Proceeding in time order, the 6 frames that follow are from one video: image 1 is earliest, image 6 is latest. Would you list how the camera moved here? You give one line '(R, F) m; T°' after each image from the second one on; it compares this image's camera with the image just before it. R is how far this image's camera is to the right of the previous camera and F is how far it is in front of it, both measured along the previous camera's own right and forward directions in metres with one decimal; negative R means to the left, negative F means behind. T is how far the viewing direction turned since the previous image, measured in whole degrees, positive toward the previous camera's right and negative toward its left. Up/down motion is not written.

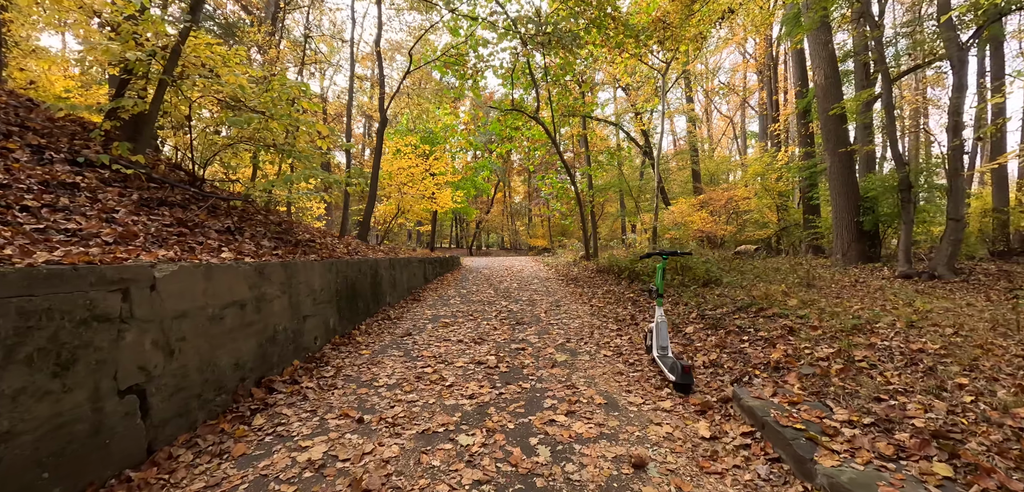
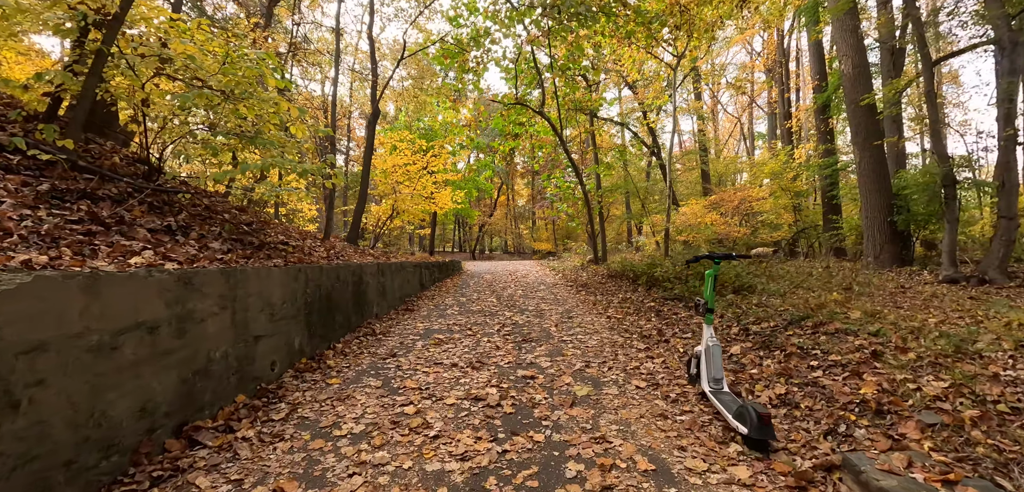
(0.0, +1.1) m; 0°
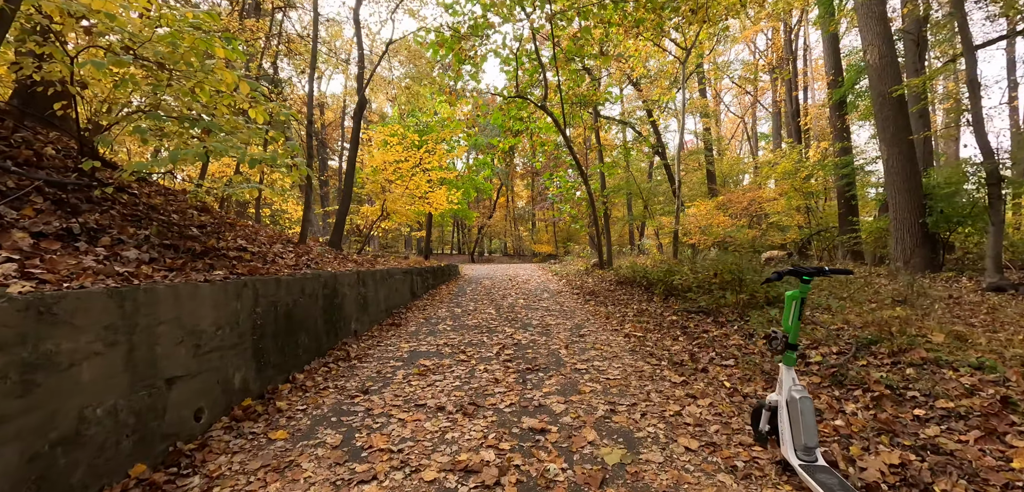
(0.0, +1.1) m; 0°
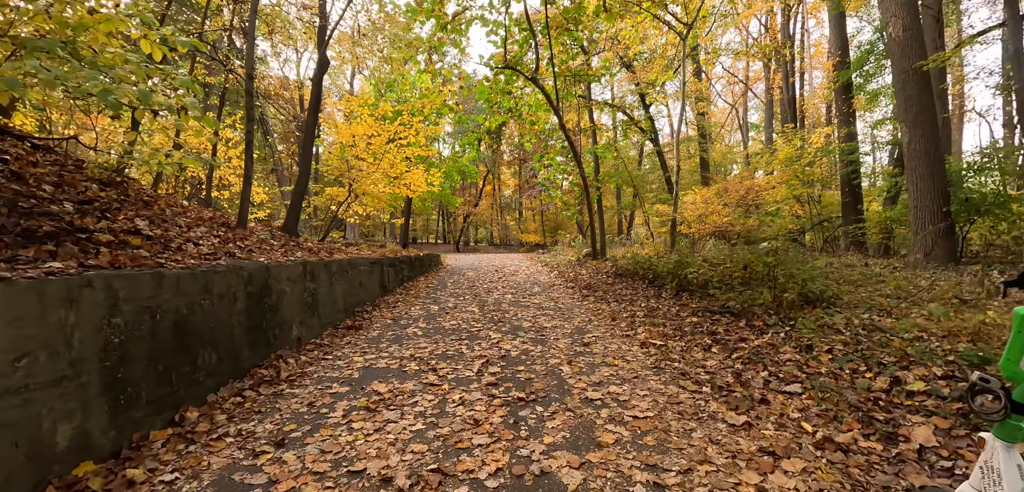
(0.0, +1.3) m; +2°
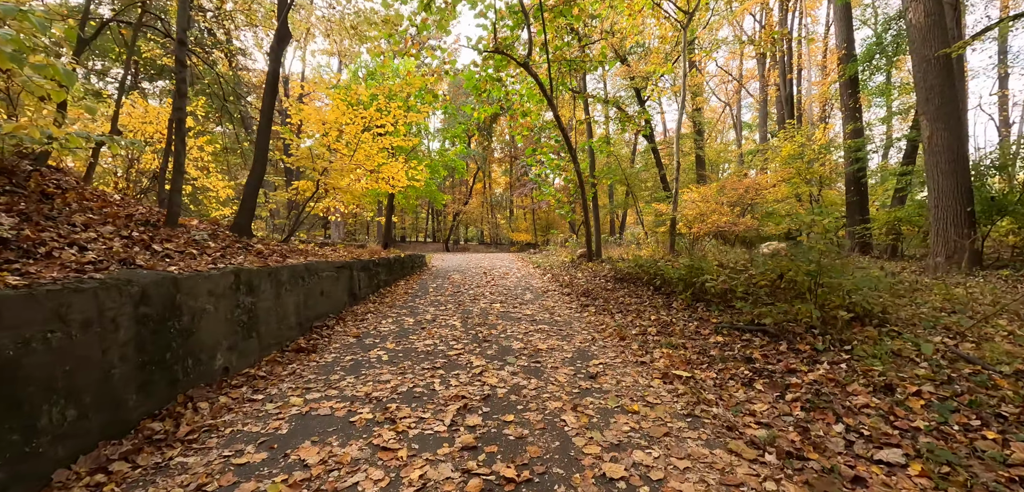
(0.0, +1.0) m; +1°
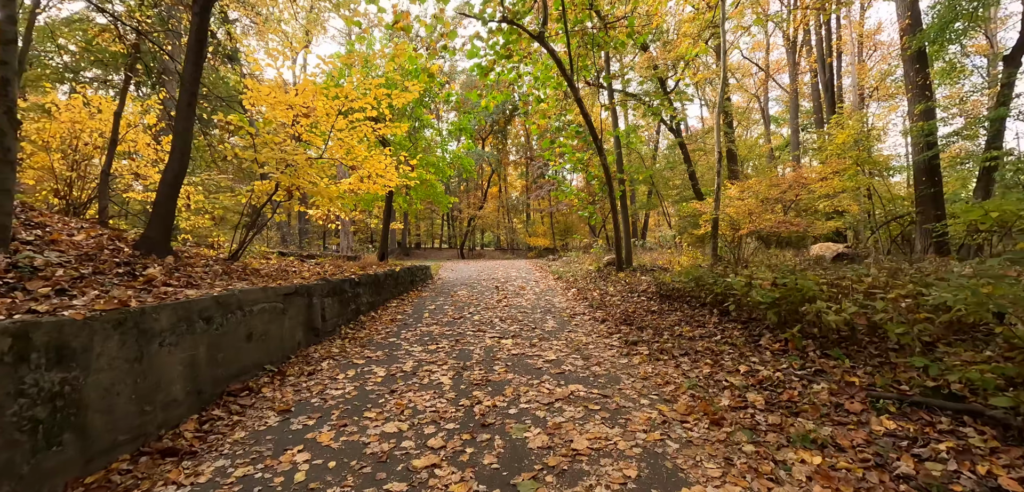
(0.0, +2.0) m; -2°
